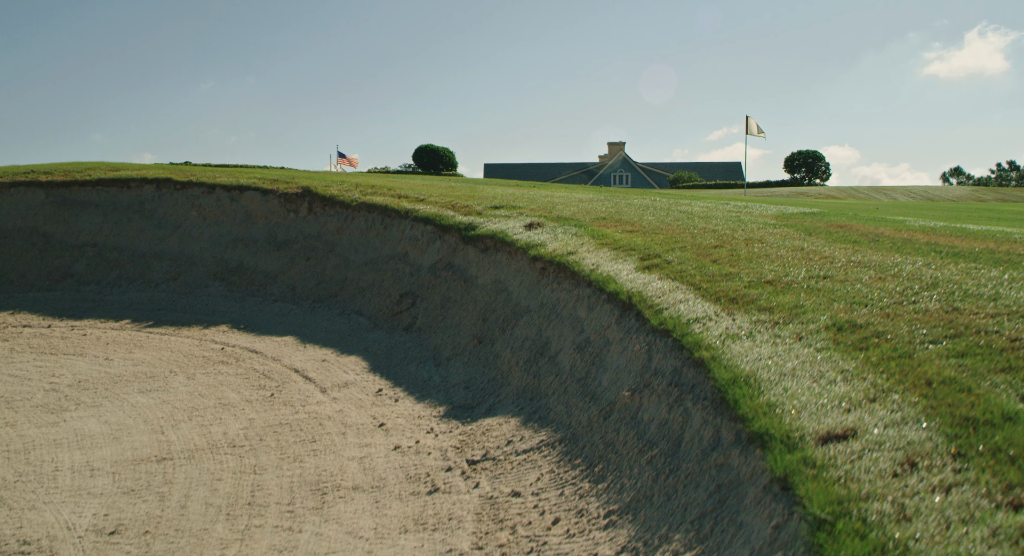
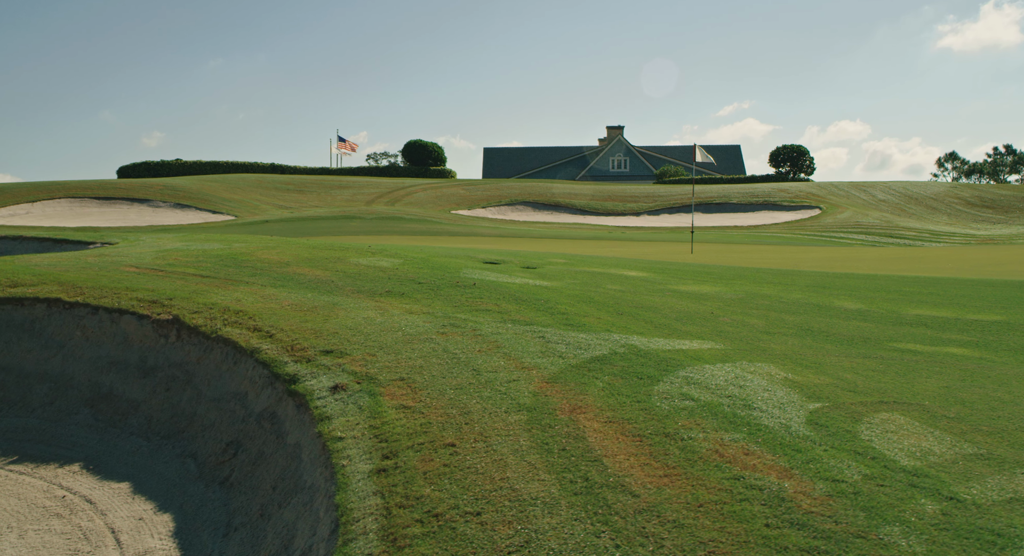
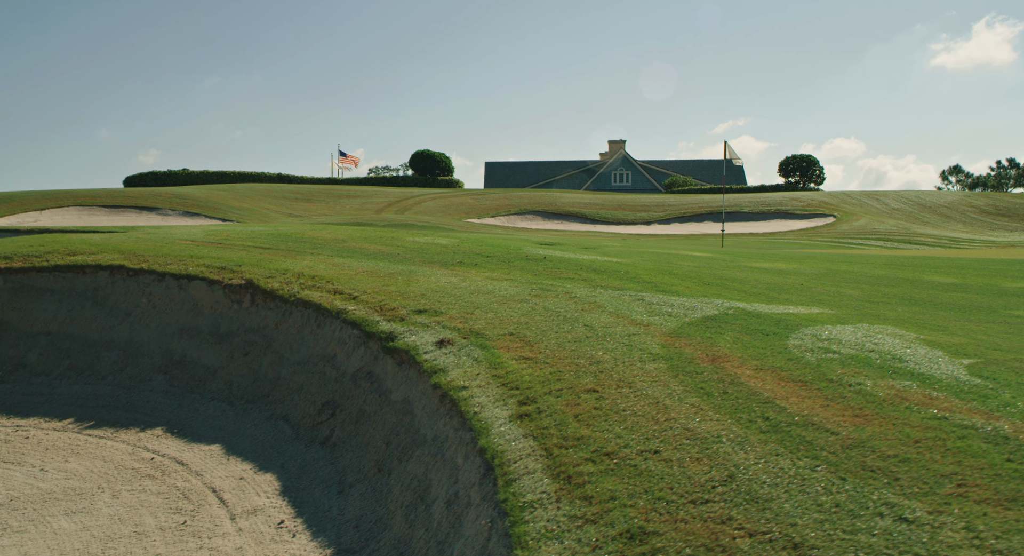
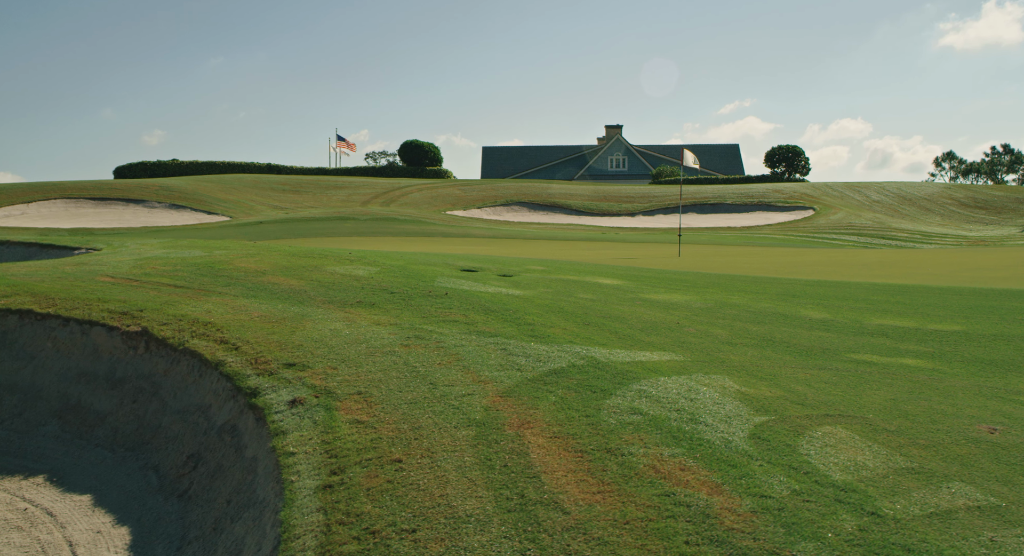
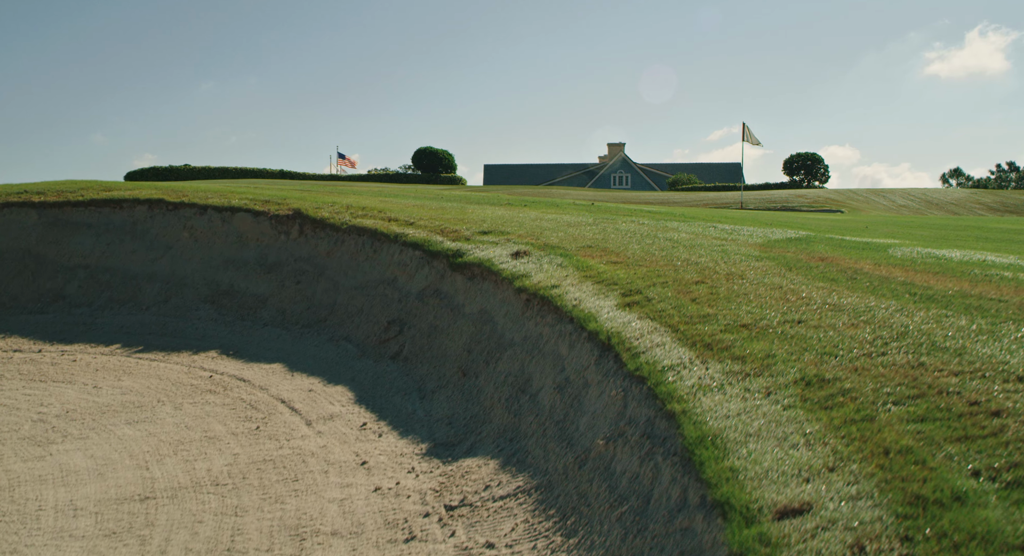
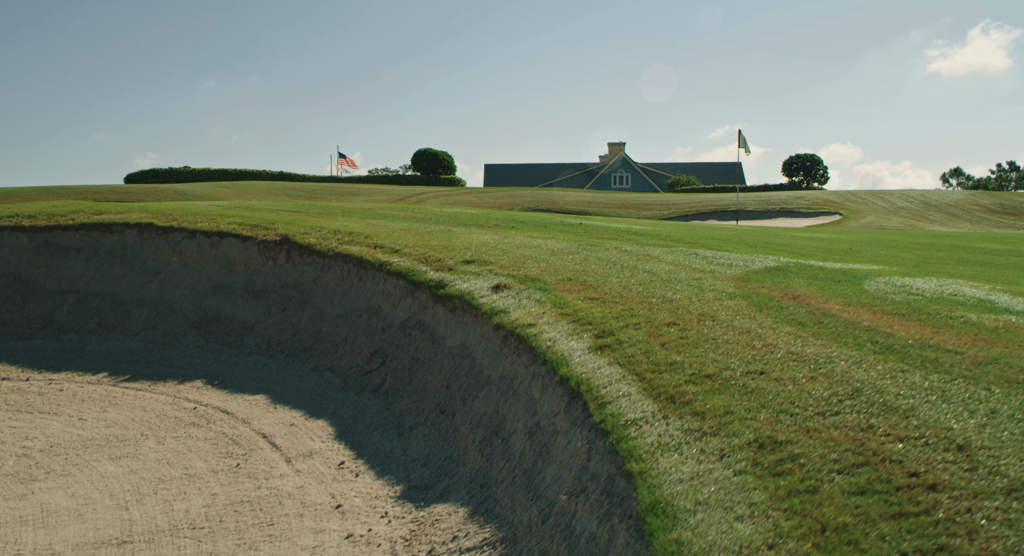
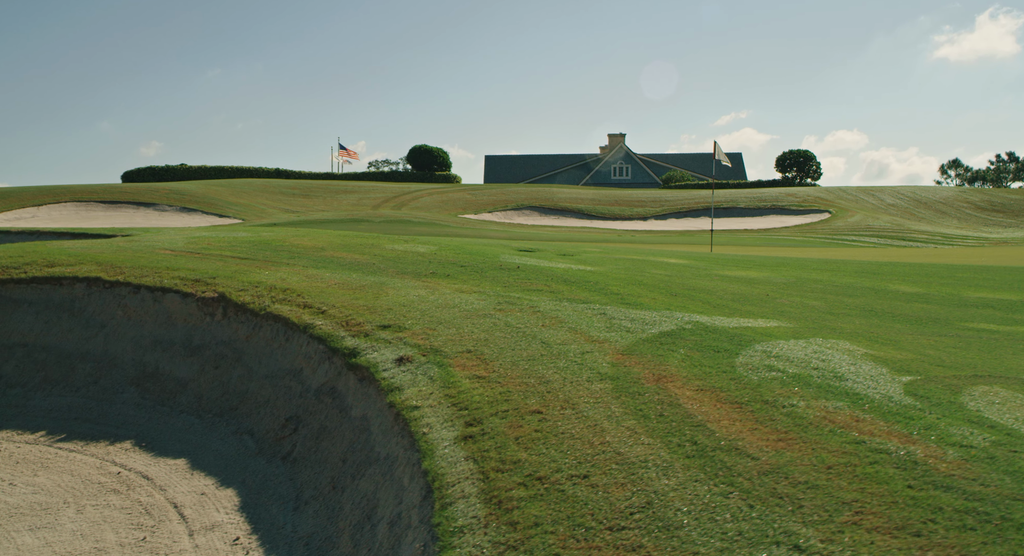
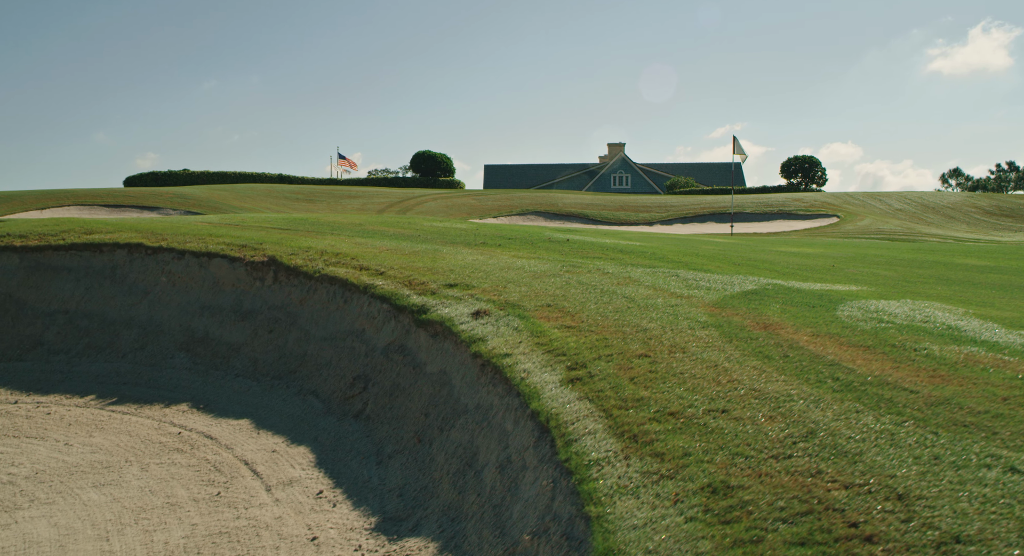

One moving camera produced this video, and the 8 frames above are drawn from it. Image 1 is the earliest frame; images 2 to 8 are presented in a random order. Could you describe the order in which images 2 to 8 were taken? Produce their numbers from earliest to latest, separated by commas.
5, 6, 8, 3, 7, 2, 4
